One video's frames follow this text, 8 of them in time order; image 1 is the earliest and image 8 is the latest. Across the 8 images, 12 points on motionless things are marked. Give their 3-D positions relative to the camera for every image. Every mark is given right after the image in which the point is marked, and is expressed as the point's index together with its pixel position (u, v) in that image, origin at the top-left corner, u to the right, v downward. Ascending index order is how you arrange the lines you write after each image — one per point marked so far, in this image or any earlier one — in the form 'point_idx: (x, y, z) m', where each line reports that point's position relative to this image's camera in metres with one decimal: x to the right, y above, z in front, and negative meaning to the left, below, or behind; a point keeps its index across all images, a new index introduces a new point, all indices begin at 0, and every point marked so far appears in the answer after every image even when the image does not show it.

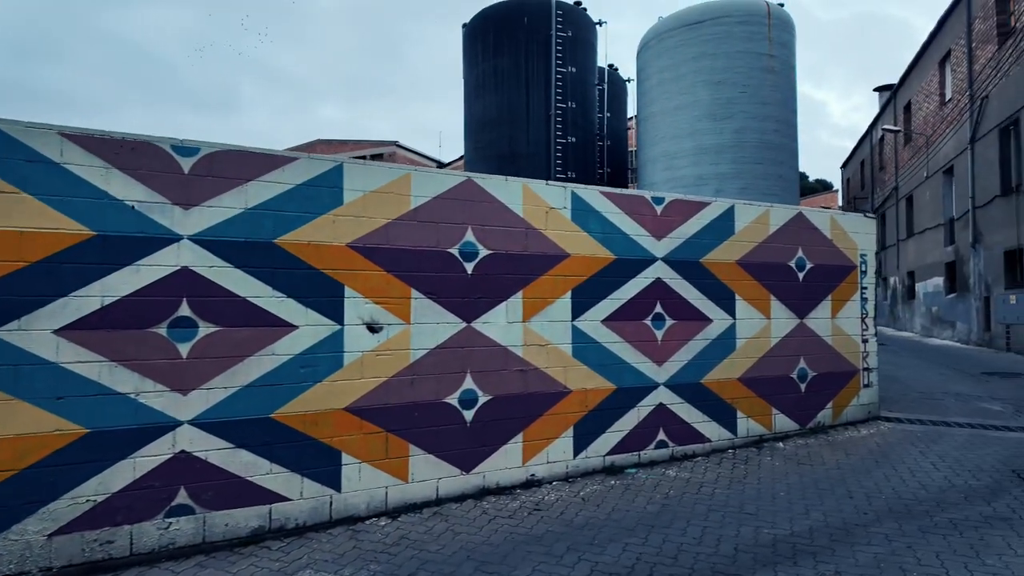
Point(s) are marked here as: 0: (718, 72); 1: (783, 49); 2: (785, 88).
0: (+3.9, +4.1, +11.1) m
1: (+5.2, +4.6, +11.4) m
2: (+5.3, +3.9, +11.4) m
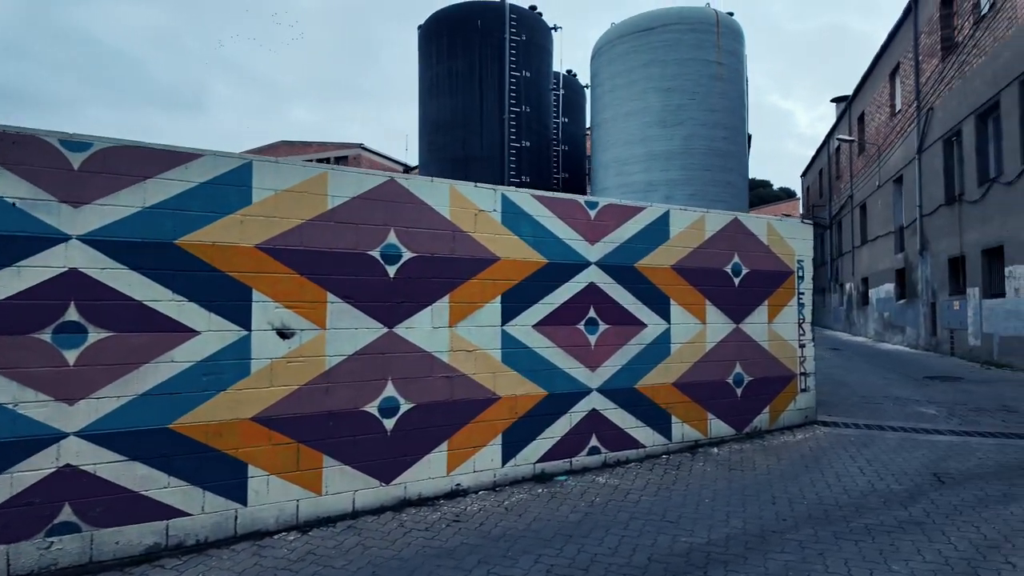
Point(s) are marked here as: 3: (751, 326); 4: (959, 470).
0: (+3.0, +4.0, +11.2) m
1: (+4.3, +4.5, +11.5) m
2: (+4.3, +3.8, +11.5) m
3: (+2.9, -0.5, +7.1) m
4: (+4.3, -1.7, +5.6) m
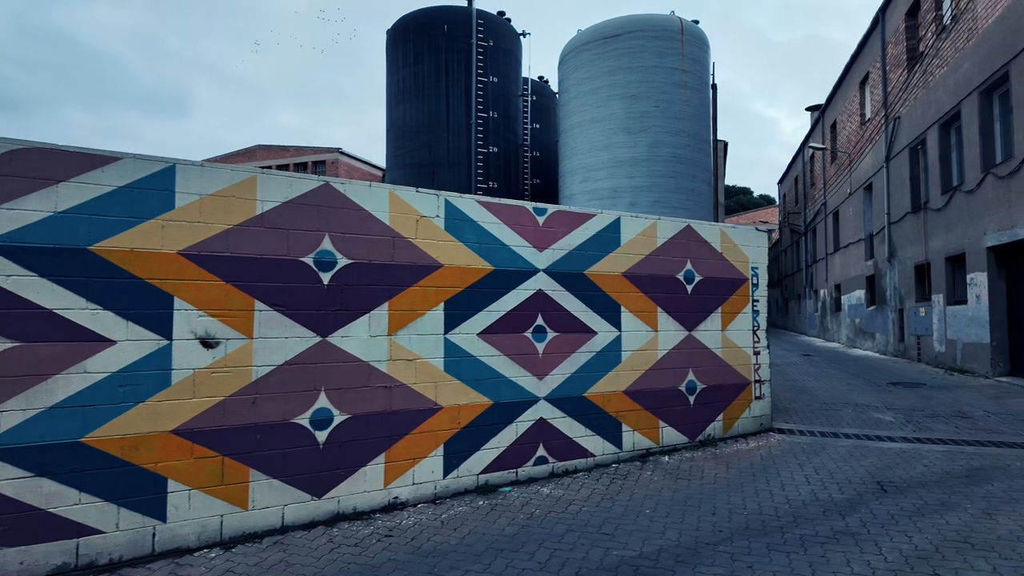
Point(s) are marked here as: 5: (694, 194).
0: (+2.3, +3.8, +11.2) m
1: (+3.6, +4.4, +11.6) m
2: (+3.6, +3.6, +11.6) m
3: (+2.3, -0.5, +7.1) m
4: (+3.7, -1.8, +5.6) m
5: (+3.5, +1.8, +11.5) m
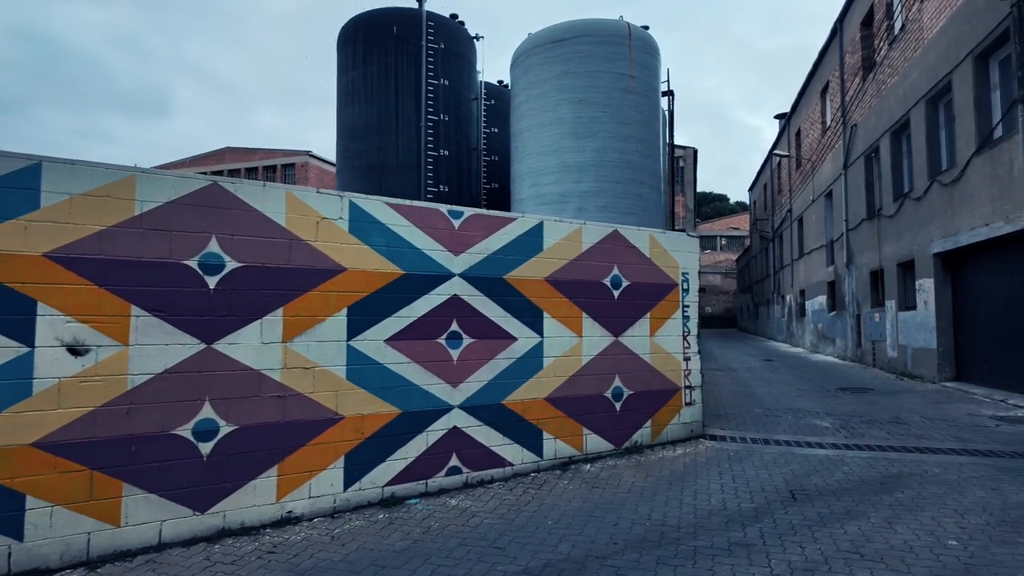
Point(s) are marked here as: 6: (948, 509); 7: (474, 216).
0: (+1.3, +3.7, +11.1) m
1: (+2.6, +4.3, +11.6) m
2: (+2.6, +3.5, +11.5) m
3: (+1.5, -0.6, +7.0) m
4: (+2.9, -1.9, +5.6) m
5: (+2.5, +1.7, +11.4) m
6: (+3.6, -1.8, +4.8) m
7: (-0.4, +0.7, +5.9) m
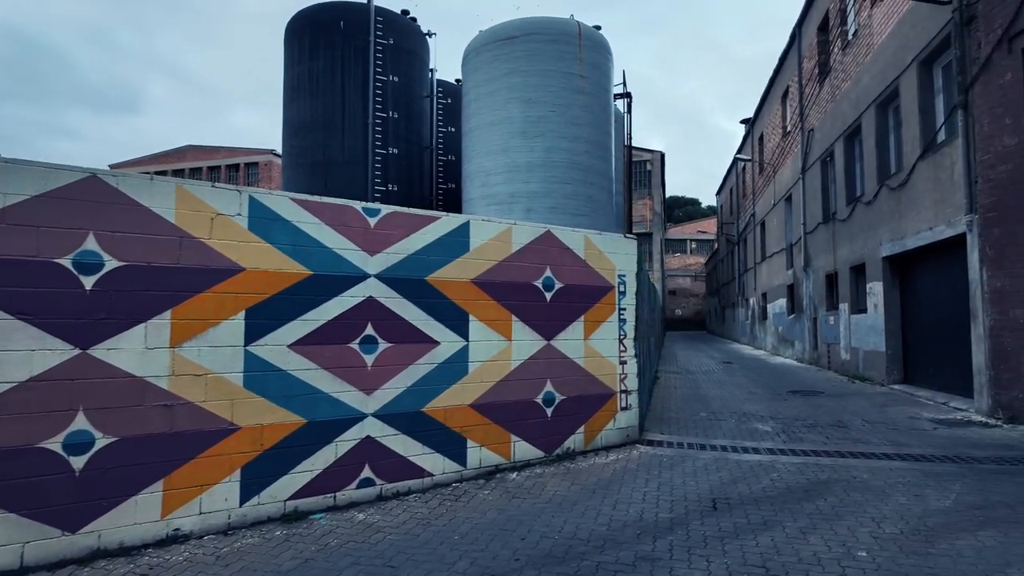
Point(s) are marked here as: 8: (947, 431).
0: (+0.3, +3.7, +10.9) m
1: (+1.6, +4.2, +11.4) m
2: (+1.6, +3.5, +11.4) m
3: (+0.6, -0.6, +6.8) m
4: (+2.1, -1.9, +5.4) m
5: (+1.5, +1.7, +11.3) m
6: (+2.8, -1.8, +4.7) m
7: (-1.2, +0.7, +5.7) m
8: (+6.1, -2.0, +8.2) m
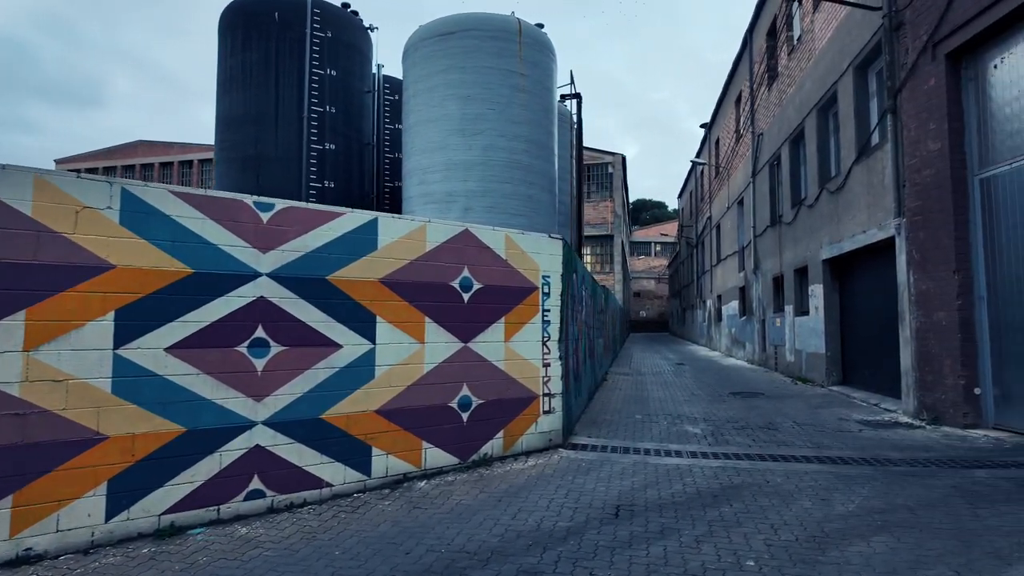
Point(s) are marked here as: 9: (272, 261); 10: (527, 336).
0: (-0.8, +3.7, +10.7) m
1: (+0.5, +4.2, +11.3) m
2: (+0.5, +3.5, +11.2) m
3: (-0.3, -0.6, +6.6) m
4: (+1.2, -1.9, +5.3) m
5: (+0.4, +1.7, +11.1) m
6: (+2.0, -1.8, +4.6) m
7: (-2.0, +0.7, +5.4) m
8: (+5.1, -2.1, +8.3) m
9: (-2.1, +0.2, +5.3) m
10: (+0.2, -0.6, +6.9) m
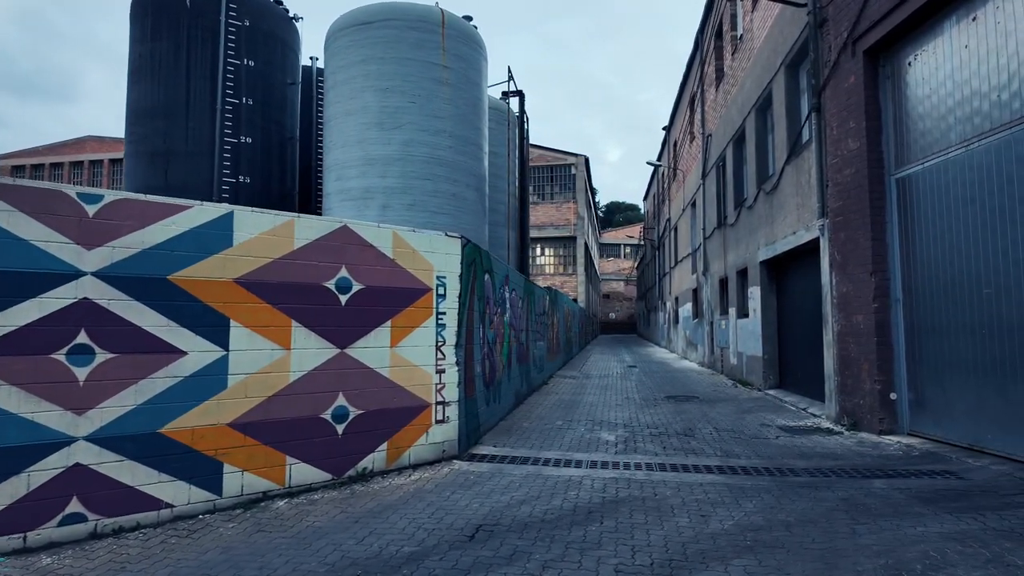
0: (-2.2, +3.7, +10.3) m
1: (-0.9, +4.2, +10.9) m
2: (-0.9, +3.4, +10.8) m
3: (-1.5, -0.7, +6.1) m
4: (0.0, -1.9, +4.9) m
5: (-1.0, +1.6, +10.7) m
6: (+0.8, -1.9, +4.2) m
7: (-3.2, +0.7, +4.9) m
8: (+3.8, -2.1, +8.1) m
9: (-3.3, +0.2, +4.7) m
10: (-1.1, -0.6, +6.5) m
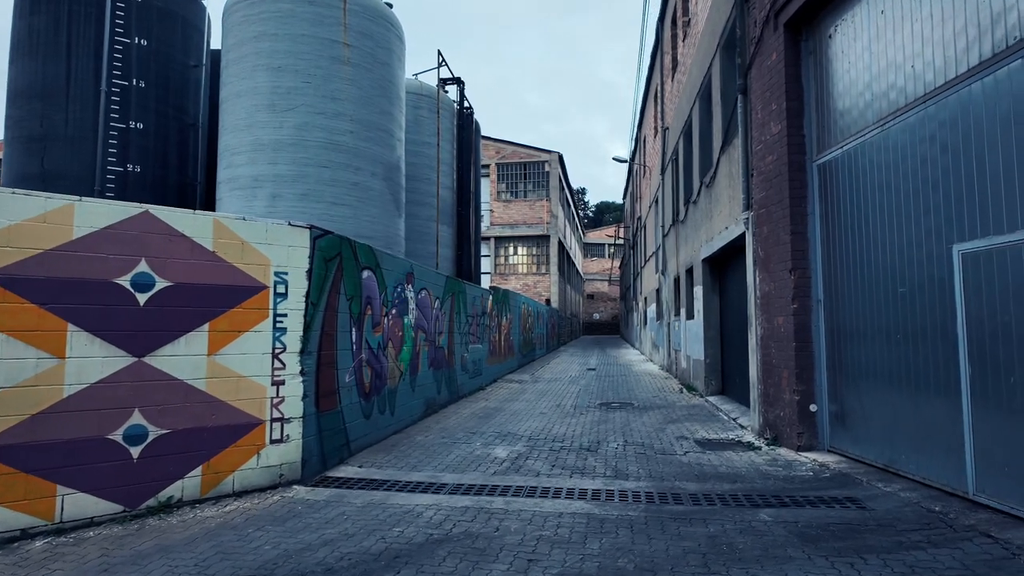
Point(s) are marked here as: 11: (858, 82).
0: (-3.7, +3.7, +9.4) m
1: (-2.5, +4.2, +10.0) m
2: (-2.4, +3.4, +10.0) m
3: (-3.0, -0.6, +5.2) m
4: (-1.4, -1.9, +4.0) m
5: (-2.5, +1.6, +9.8) m
6: (-0.6, -1.8, +3.4) m
7: (-4.7, +0.7, +4.0) m
8: (+2.3, -2.1, +7.2) m
9: (-4.8, +0.3, +3.9) m
10: (-2.5, -0.6, +5.6) m
11: (+3.8, +2.3, +6.5) m
